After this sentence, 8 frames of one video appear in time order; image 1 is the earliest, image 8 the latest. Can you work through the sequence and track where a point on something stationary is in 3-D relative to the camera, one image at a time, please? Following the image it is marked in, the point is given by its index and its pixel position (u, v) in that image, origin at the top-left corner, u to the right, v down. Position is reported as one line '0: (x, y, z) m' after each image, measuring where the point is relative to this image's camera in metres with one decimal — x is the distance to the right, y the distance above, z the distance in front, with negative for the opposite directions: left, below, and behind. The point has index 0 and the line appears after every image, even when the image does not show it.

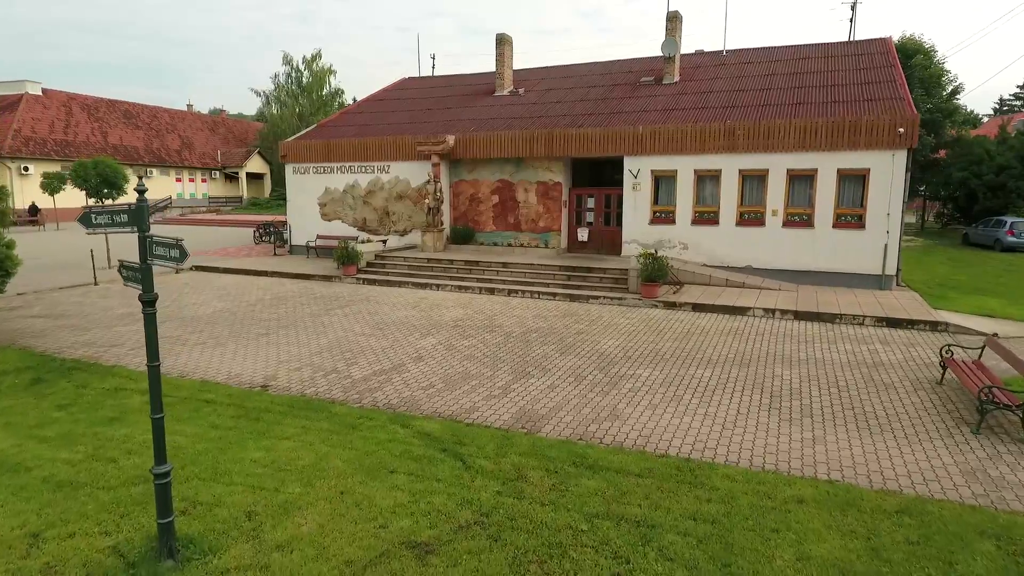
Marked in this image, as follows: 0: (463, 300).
0: (-0.8, -0.2, +12.7) m
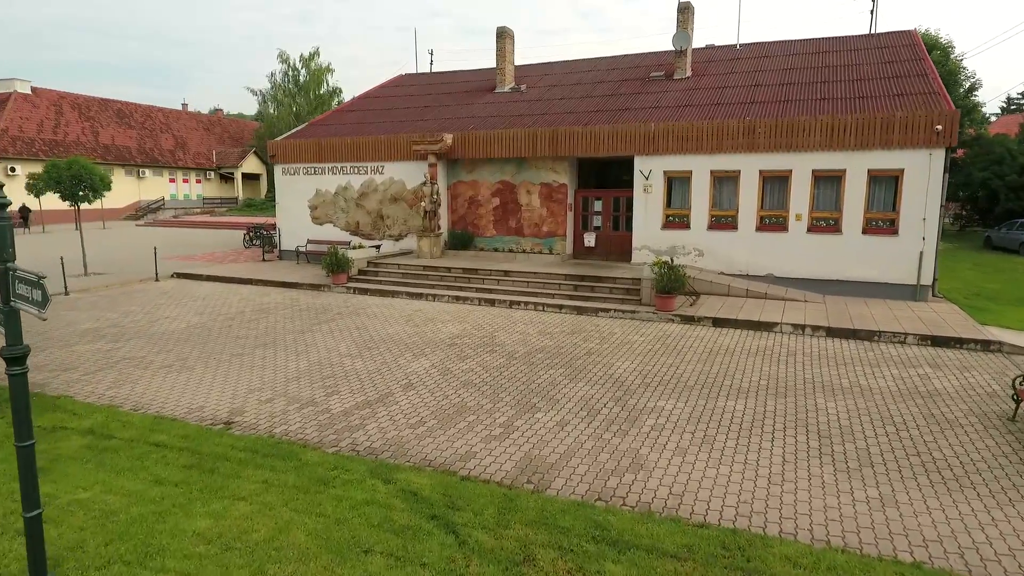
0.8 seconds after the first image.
0: (-0.8, -0.4, +11.7) m
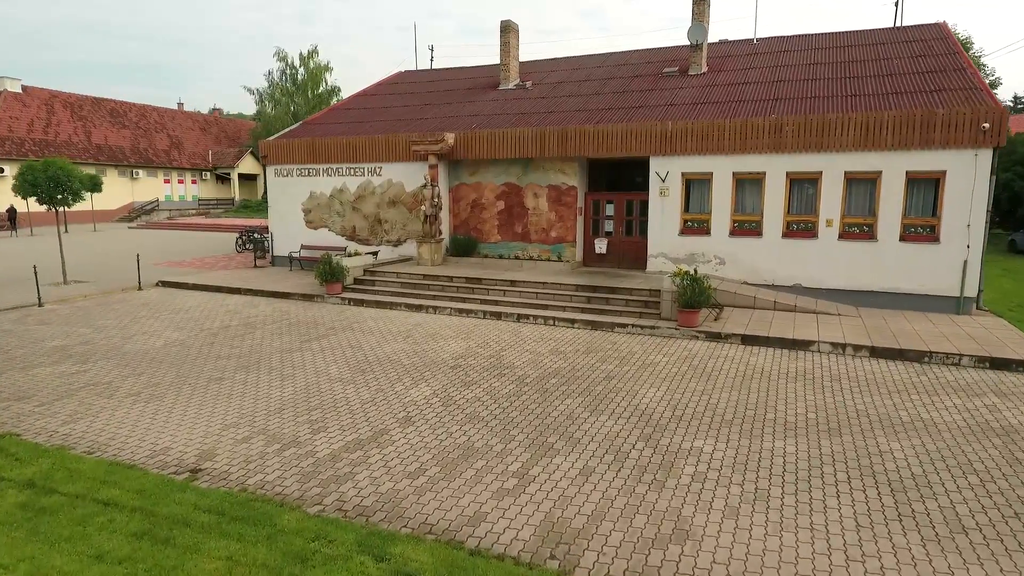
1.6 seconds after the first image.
0: (-0.7, -0.6, +10.7) m
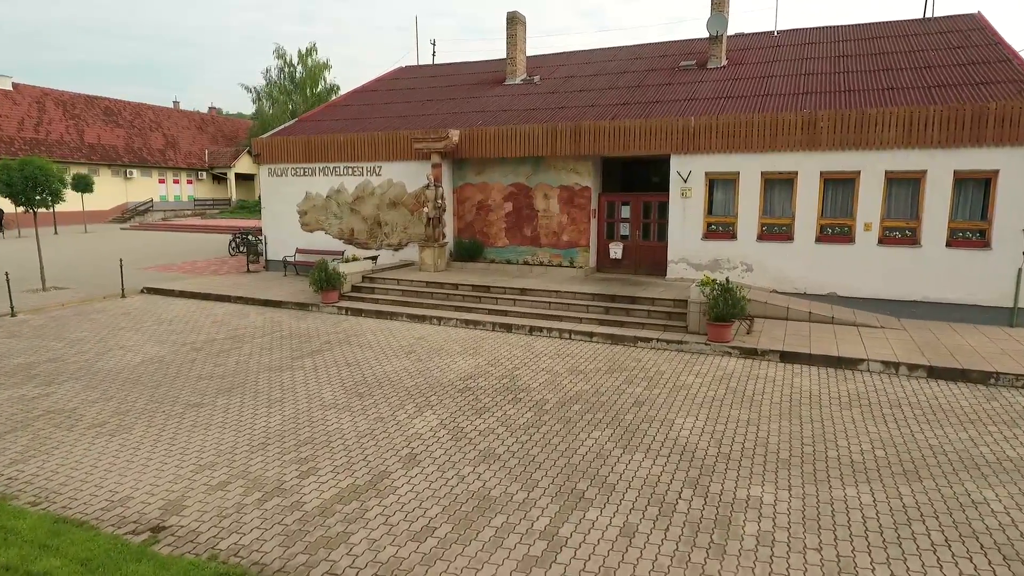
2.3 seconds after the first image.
0: (-0.5, -0.7, +9.8) m
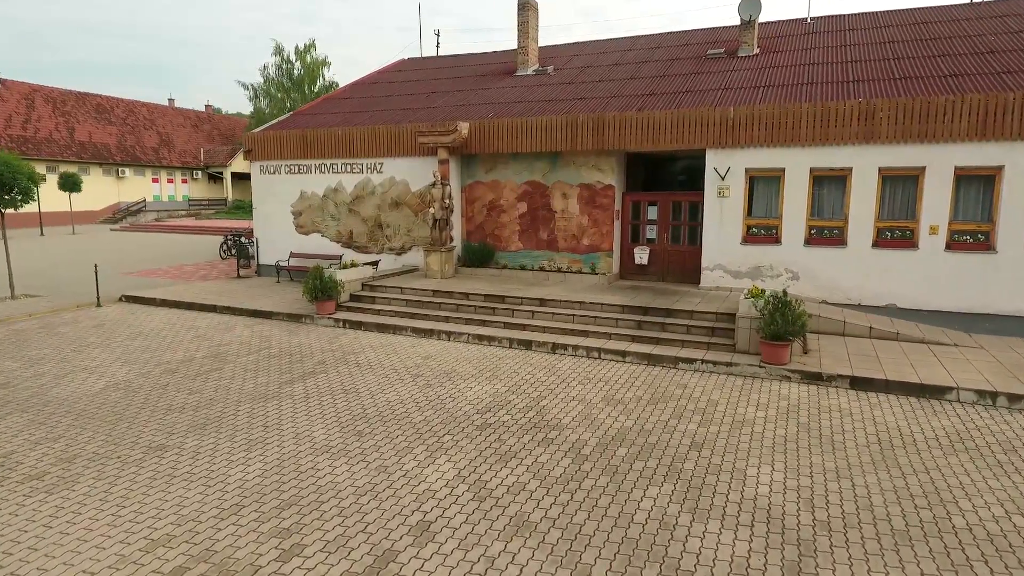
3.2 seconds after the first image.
0: (-0.3, -0.8, +8.6) m
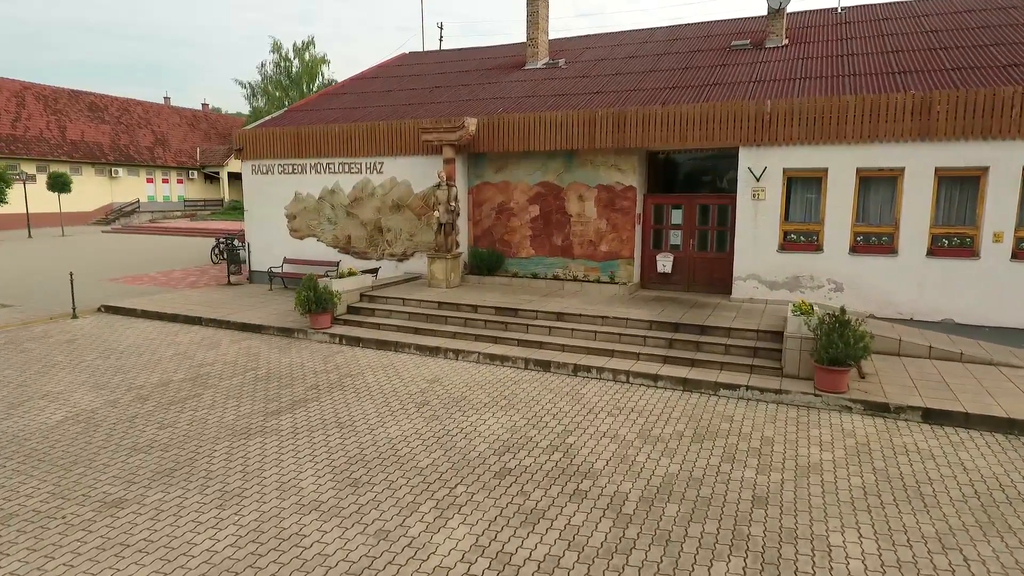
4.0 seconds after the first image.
0: (-0.1, -1.0, +7.6) m
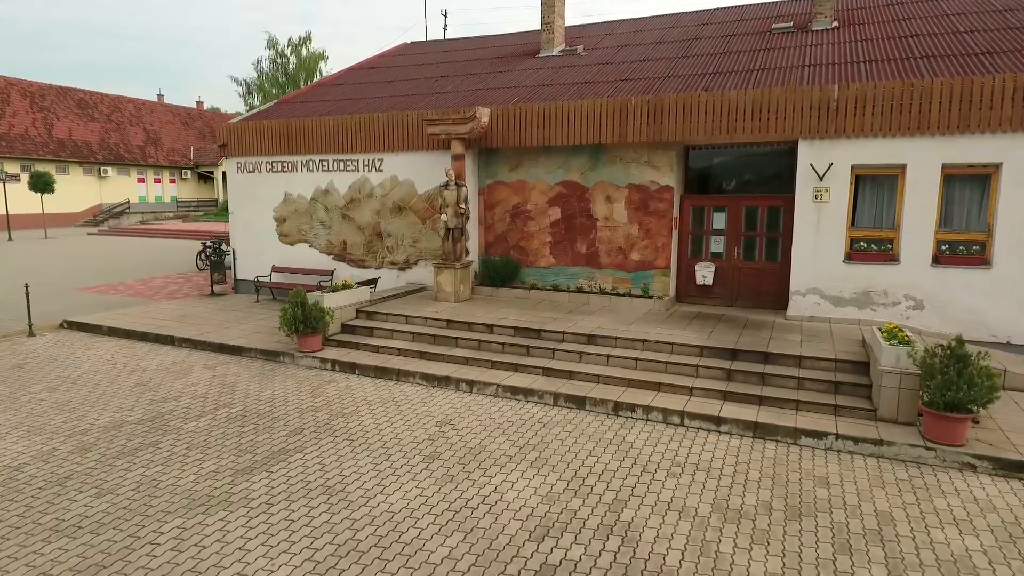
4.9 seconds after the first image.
0: (+0.1, -1.2, +6.2) m
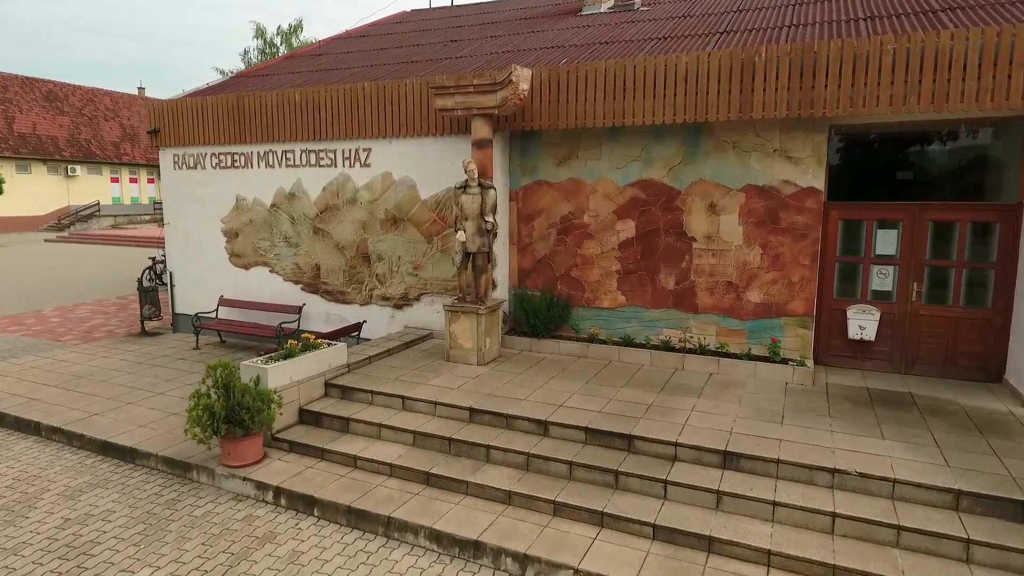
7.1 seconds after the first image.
0: (+0.6, -1.7, +2.7) m
